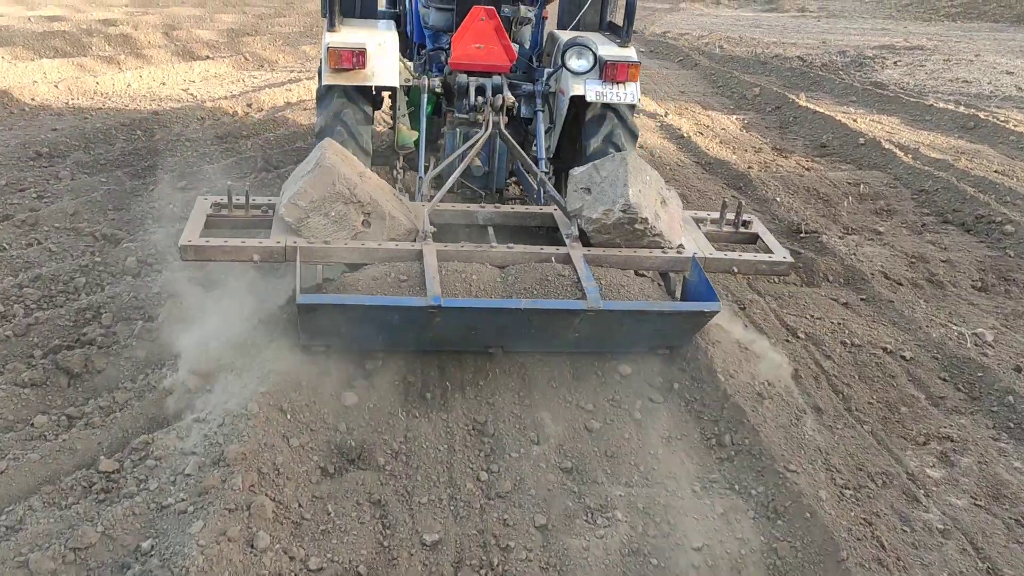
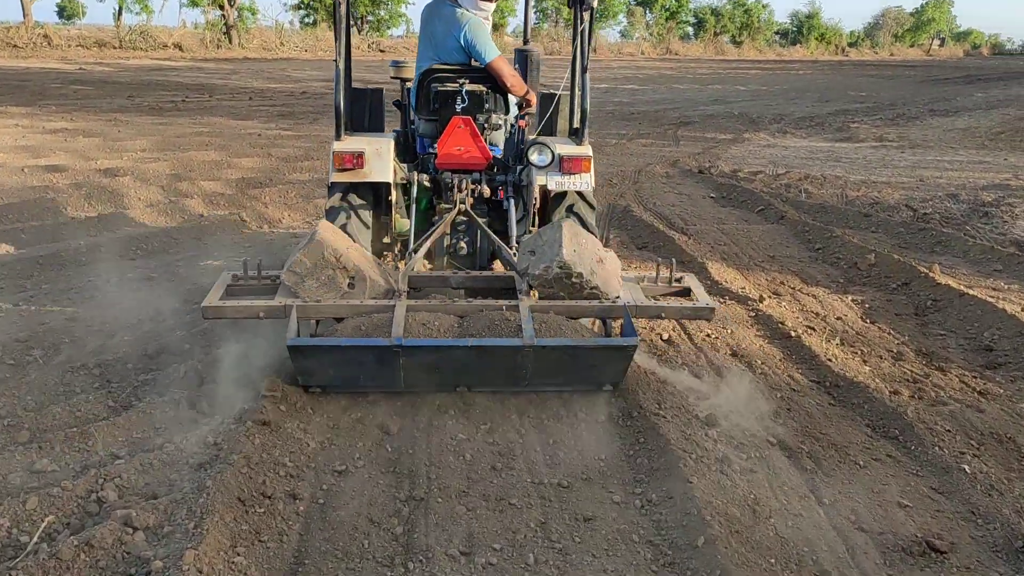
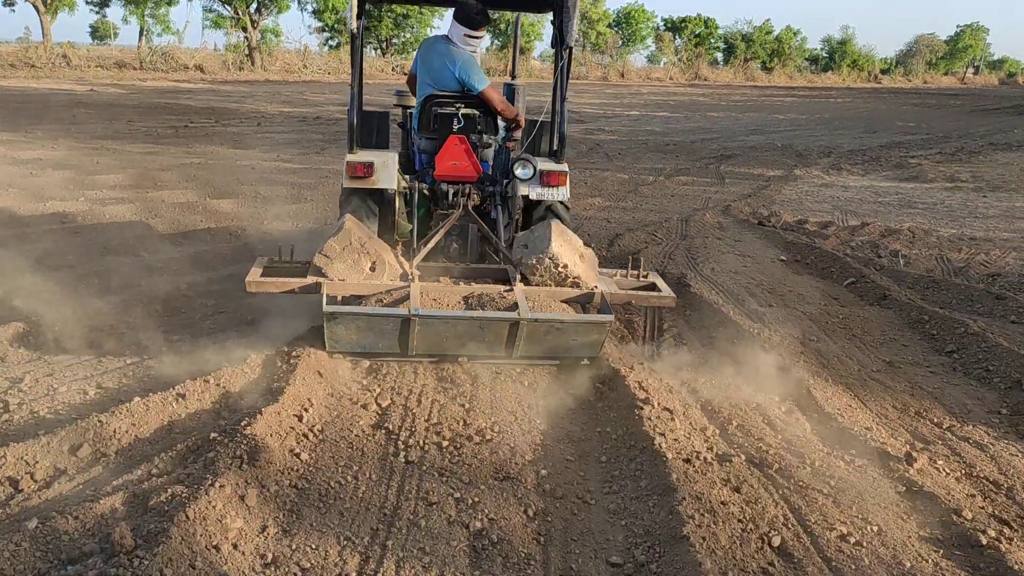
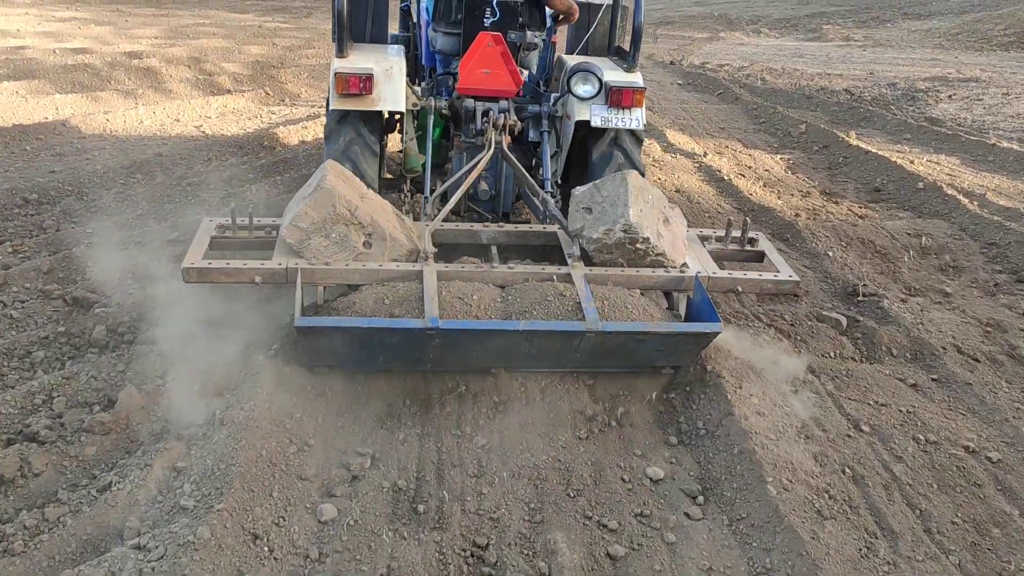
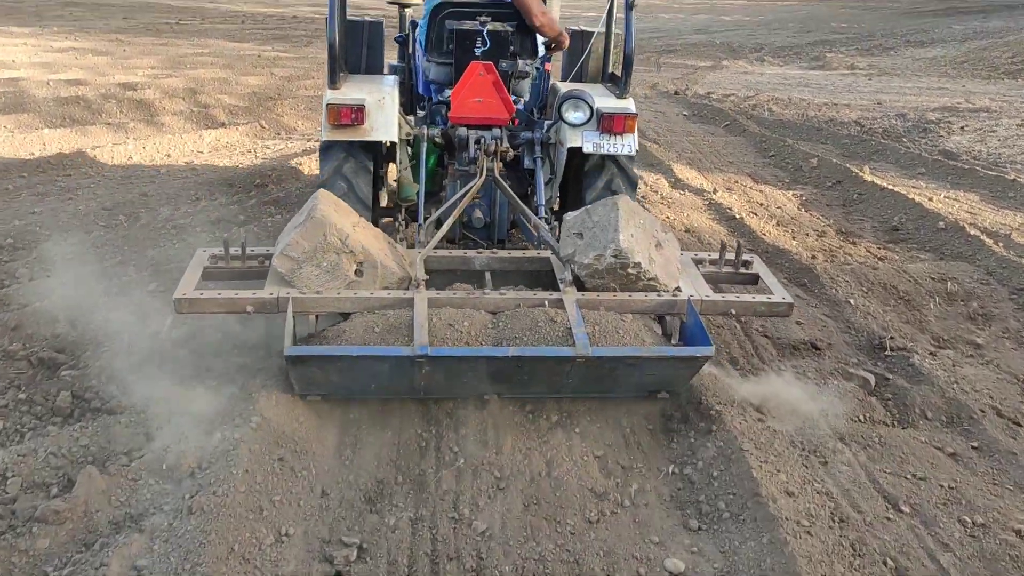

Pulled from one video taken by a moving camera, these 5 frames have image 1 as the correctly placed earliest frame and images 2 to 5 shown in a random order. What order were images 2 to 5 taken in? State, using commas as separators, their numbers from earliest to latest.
4, 5, 2, 3
